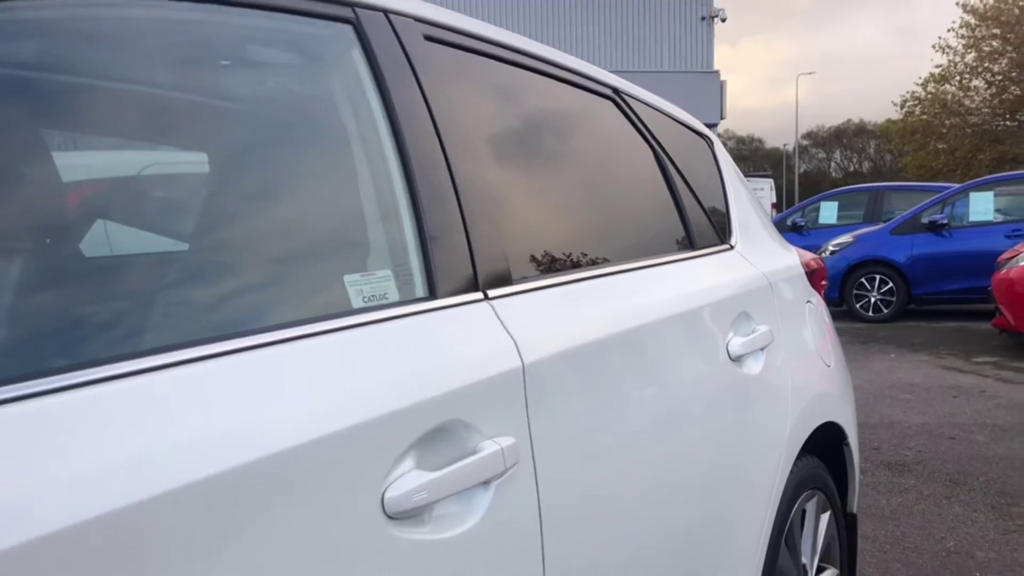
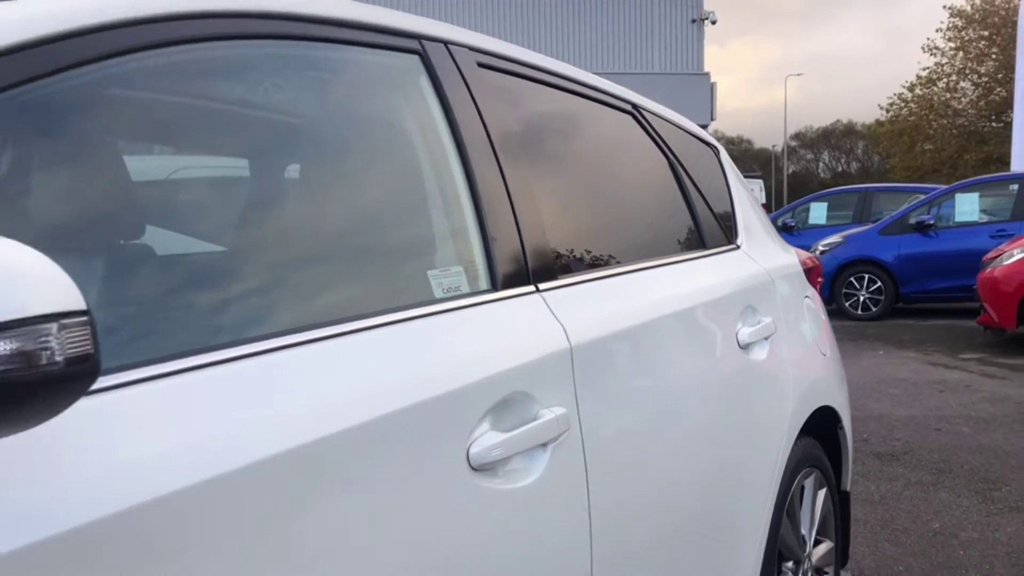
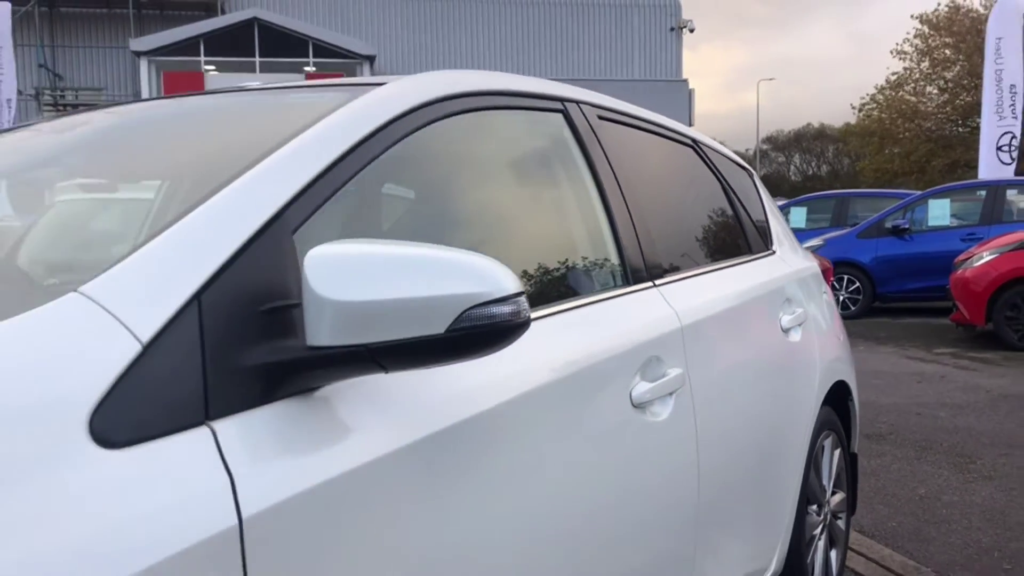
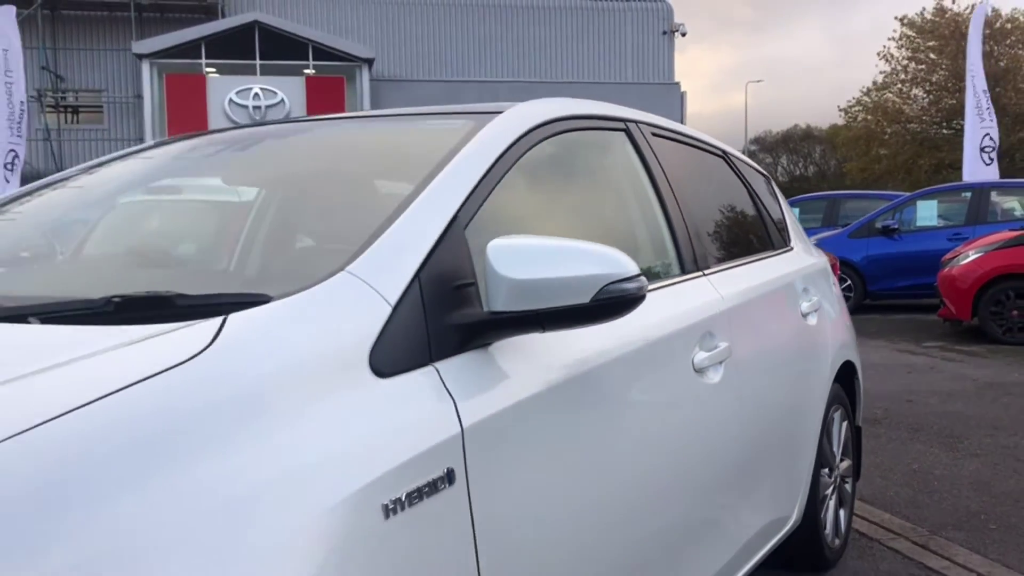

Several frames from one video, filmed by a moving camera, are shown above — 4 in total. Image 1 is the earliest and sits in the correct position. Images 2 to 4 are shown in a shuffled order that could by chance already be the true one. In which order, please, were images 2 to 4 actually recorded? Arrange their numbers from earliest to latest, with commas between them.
2, 3, 4
